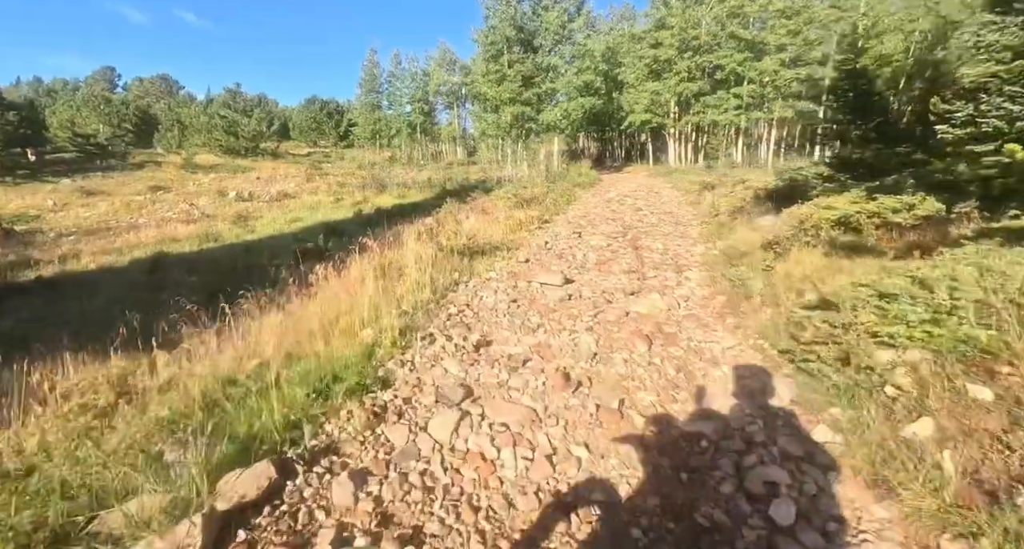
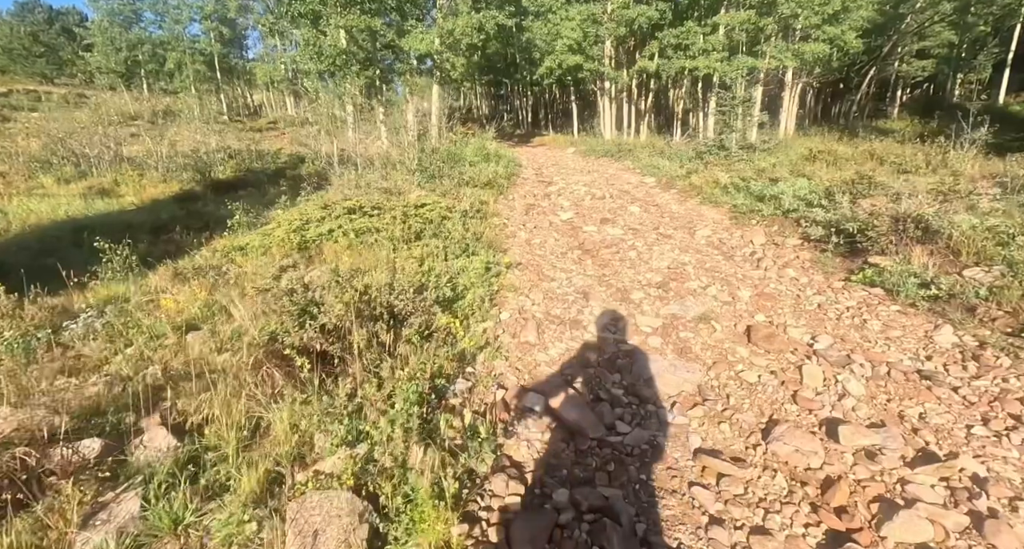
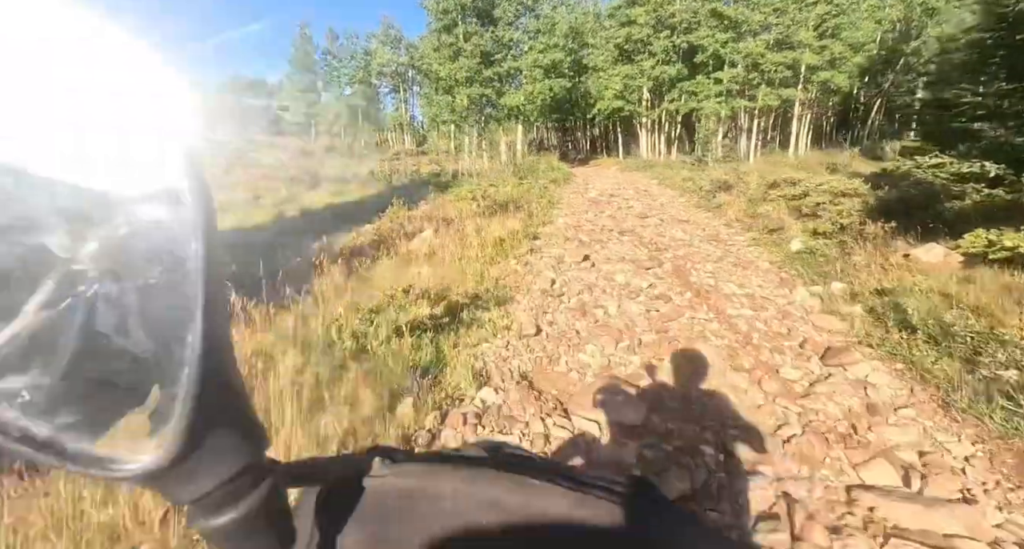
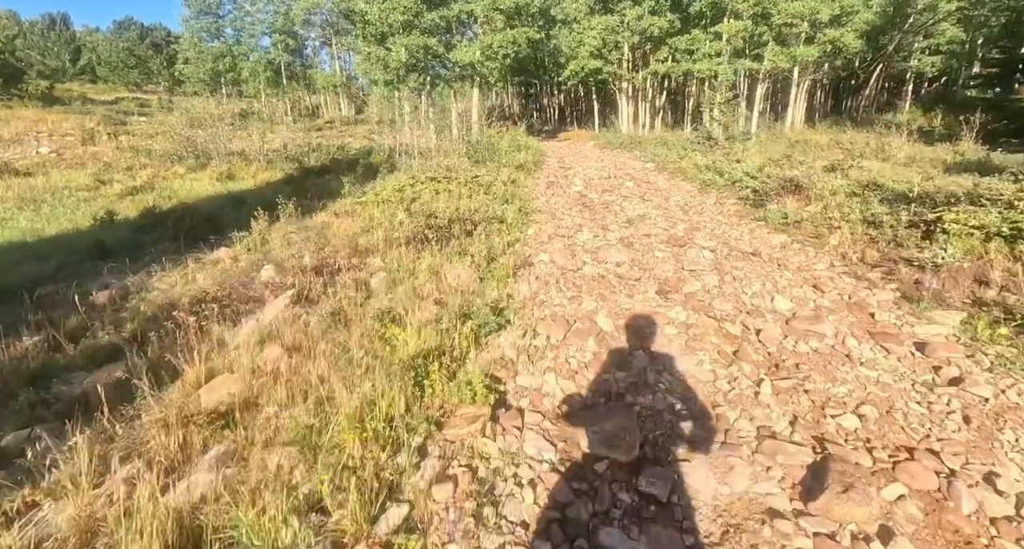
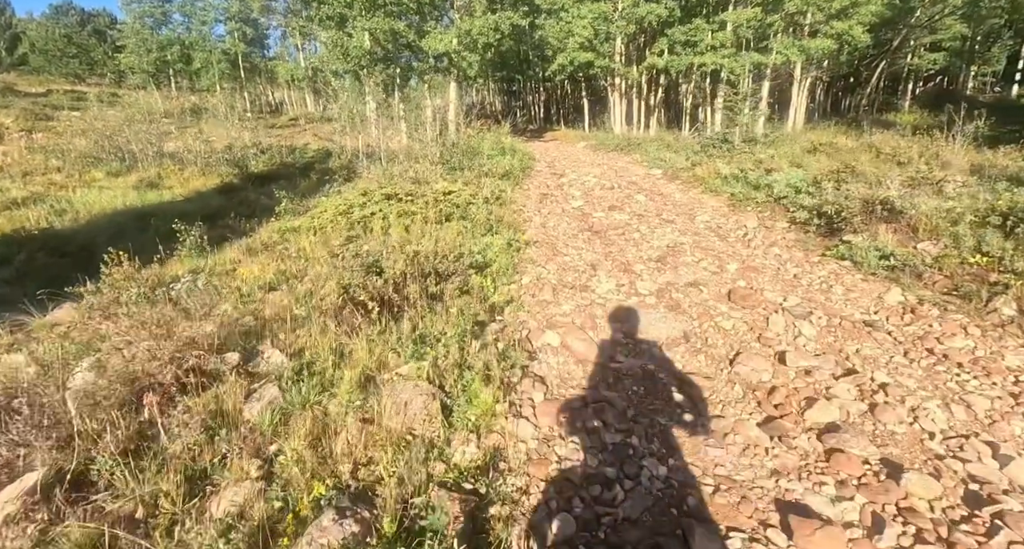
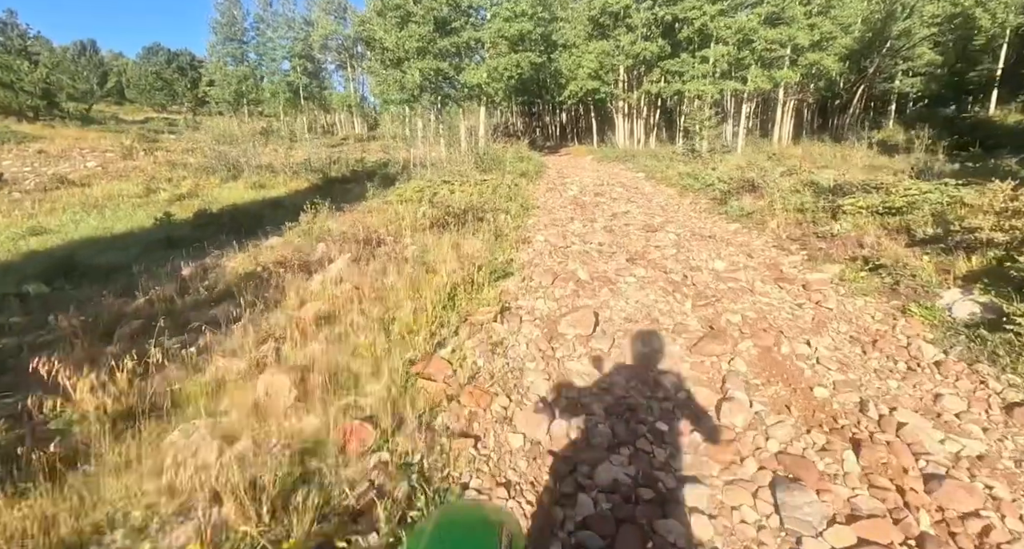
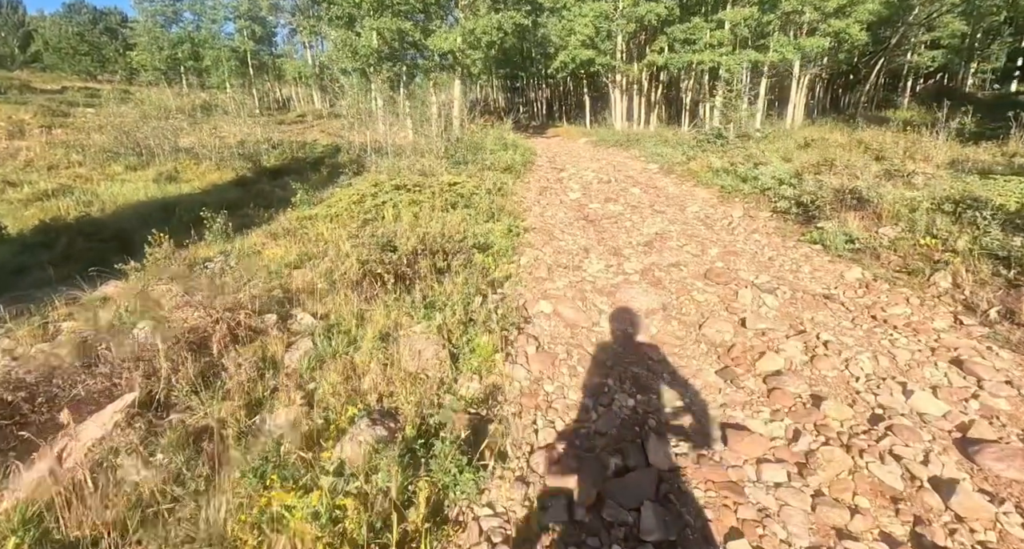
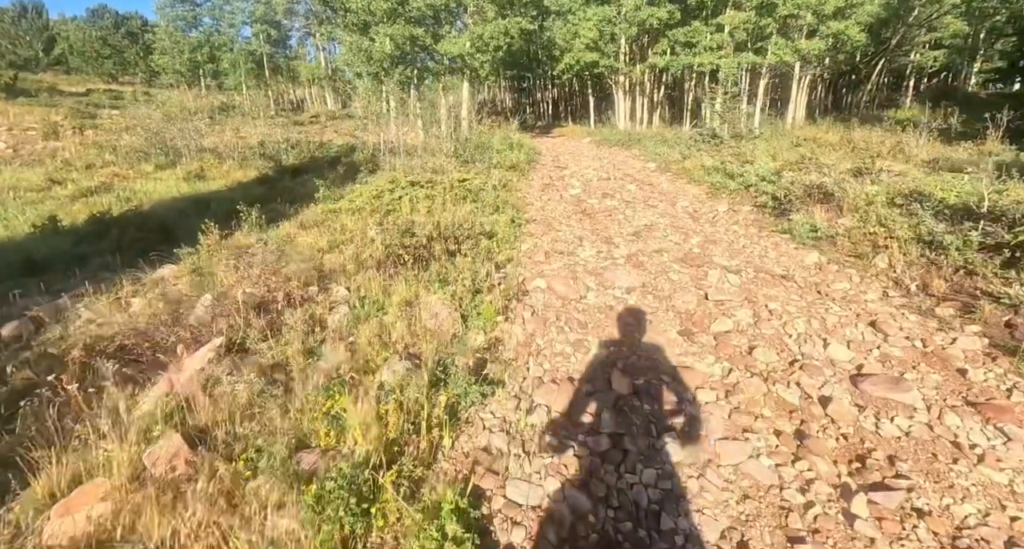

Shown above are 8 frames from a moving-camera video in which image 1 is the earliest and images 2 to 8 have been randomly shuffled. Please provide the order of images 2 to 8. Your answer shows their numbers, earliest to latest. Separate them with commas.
3, 6, 4, 8, 7, 5, 2
